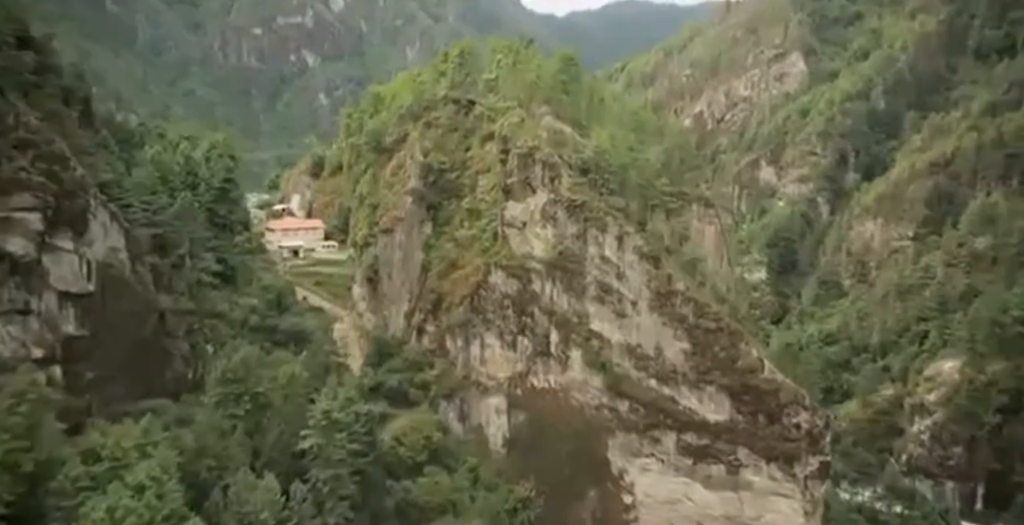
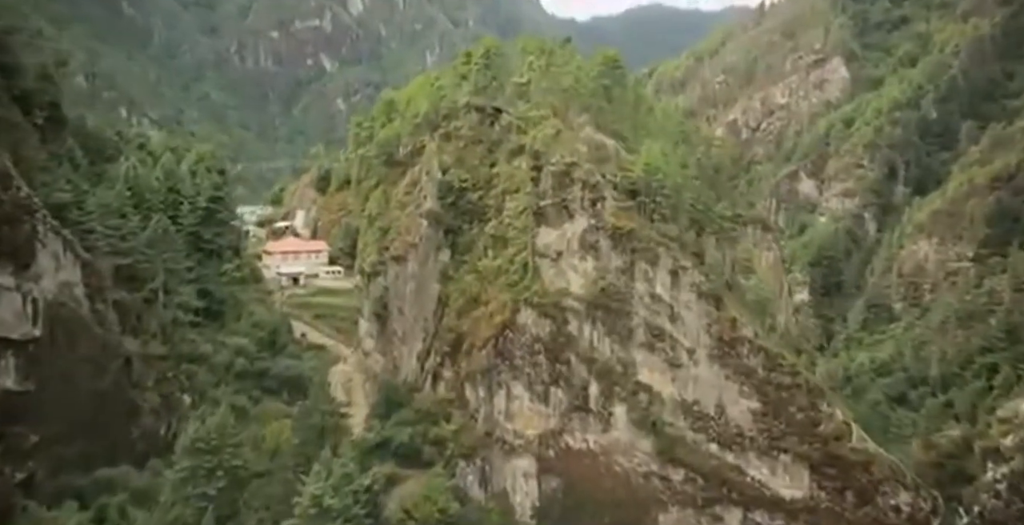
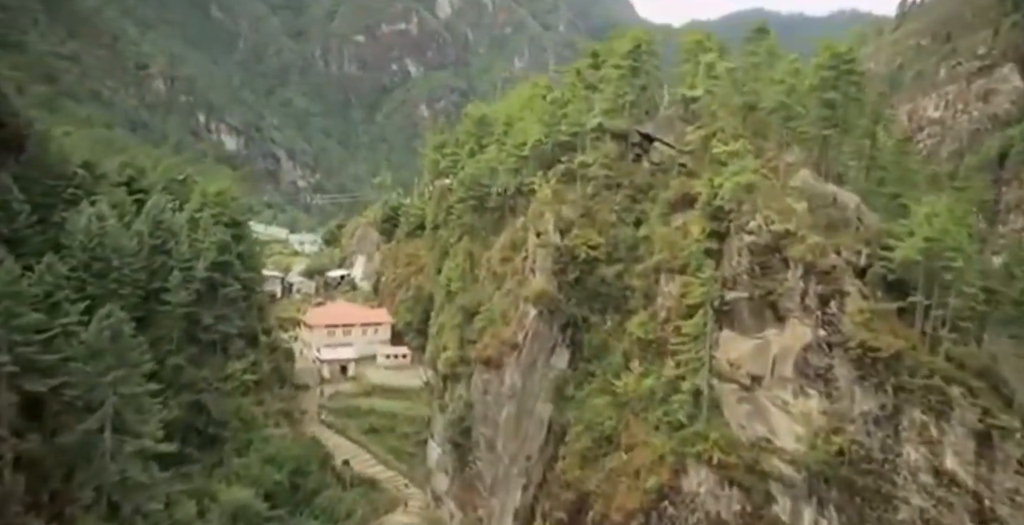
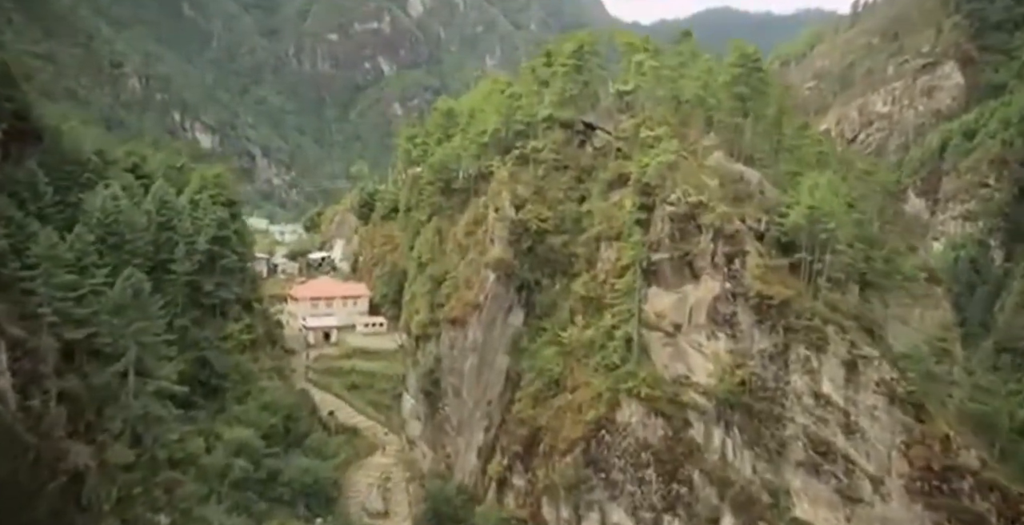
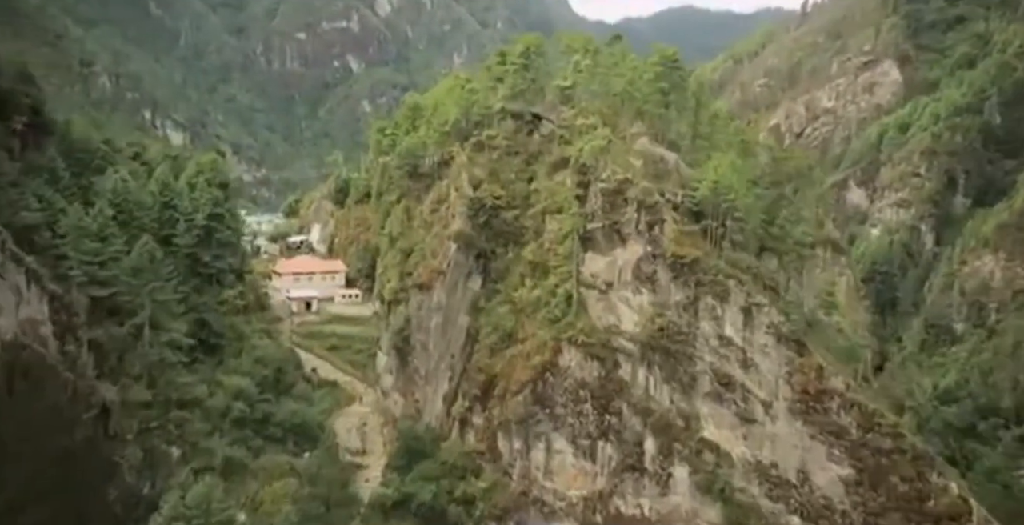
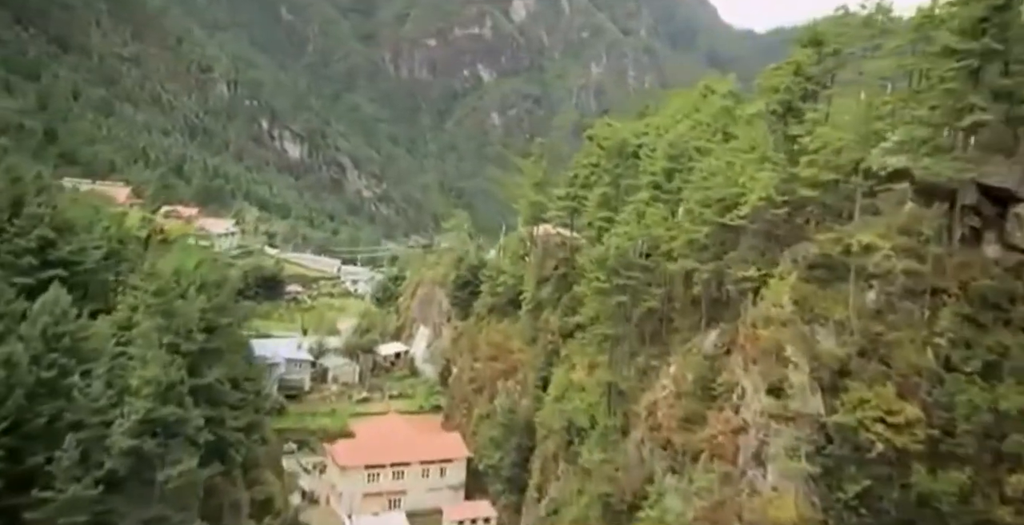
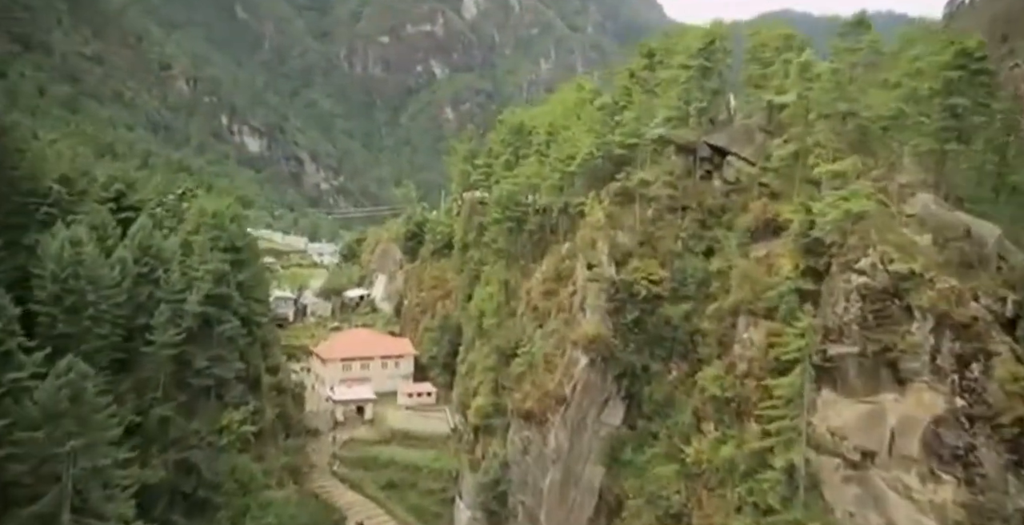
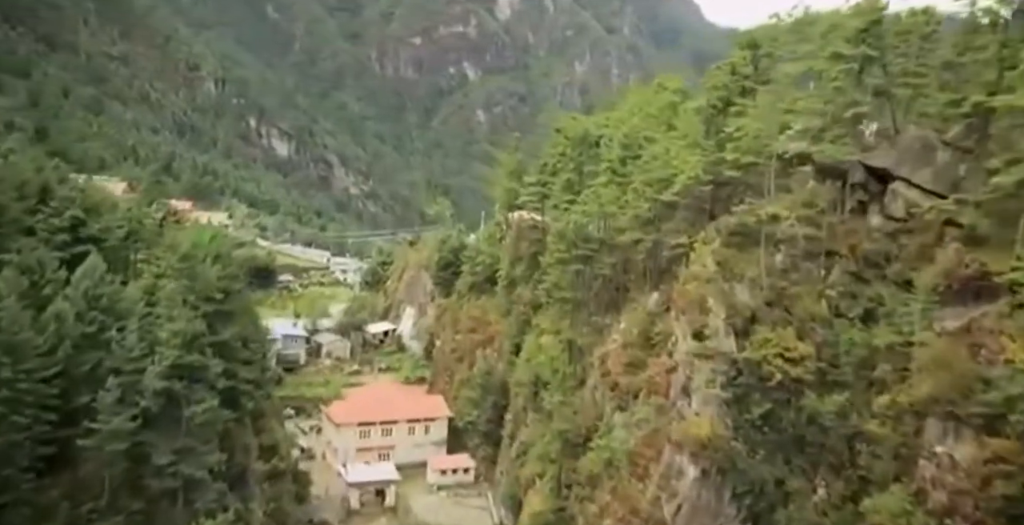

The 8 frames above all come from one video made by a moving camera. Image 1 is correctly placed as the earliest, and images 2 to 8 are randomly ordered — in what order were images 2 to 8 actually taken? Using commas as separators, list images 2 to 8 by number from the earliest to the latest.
2, 5, 4, 3, 7, 8, 6
